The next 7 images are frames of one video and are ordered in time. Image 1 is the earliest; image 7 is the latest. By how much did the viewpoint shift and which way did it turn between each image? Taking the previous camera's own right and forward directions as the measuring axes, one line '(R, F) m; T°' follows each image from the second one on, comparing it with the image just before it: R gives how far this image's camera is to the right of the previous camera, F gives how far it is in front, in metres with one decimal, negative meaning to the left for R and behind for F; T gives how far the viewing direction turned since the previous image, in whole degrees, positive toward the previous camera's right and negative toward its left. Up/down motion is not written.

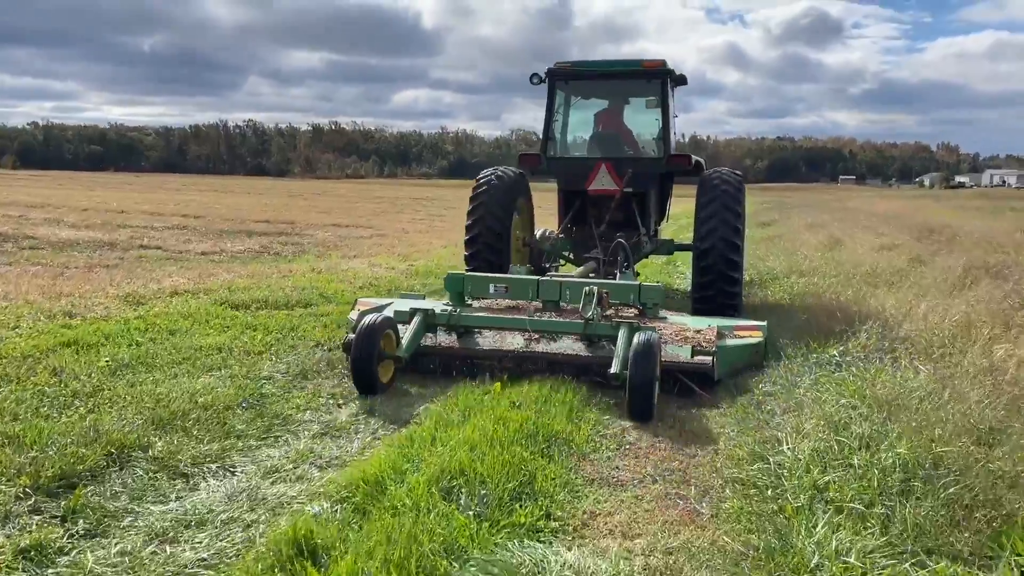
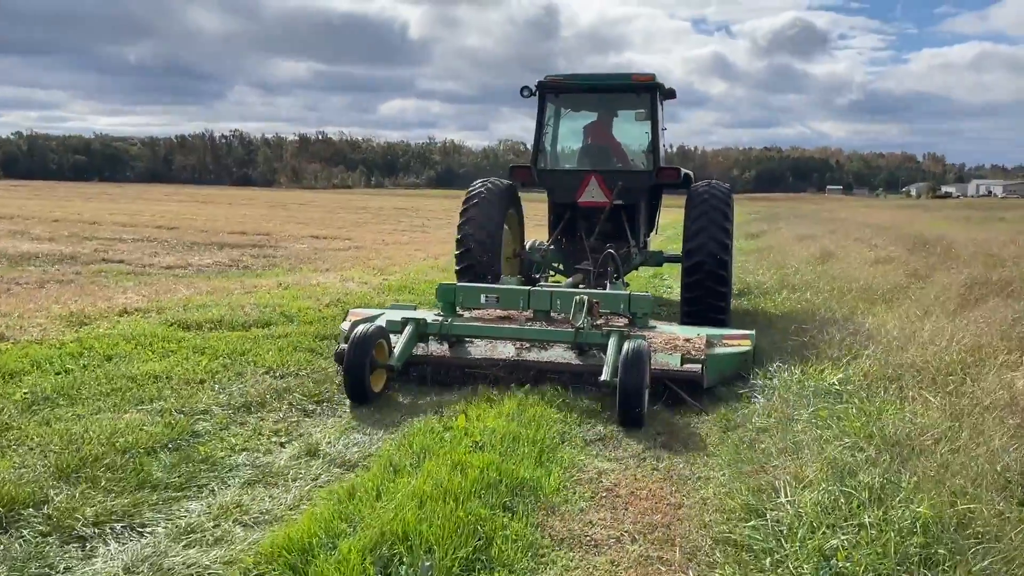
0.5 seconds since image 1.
(+0.1, +0.5) m; +1°
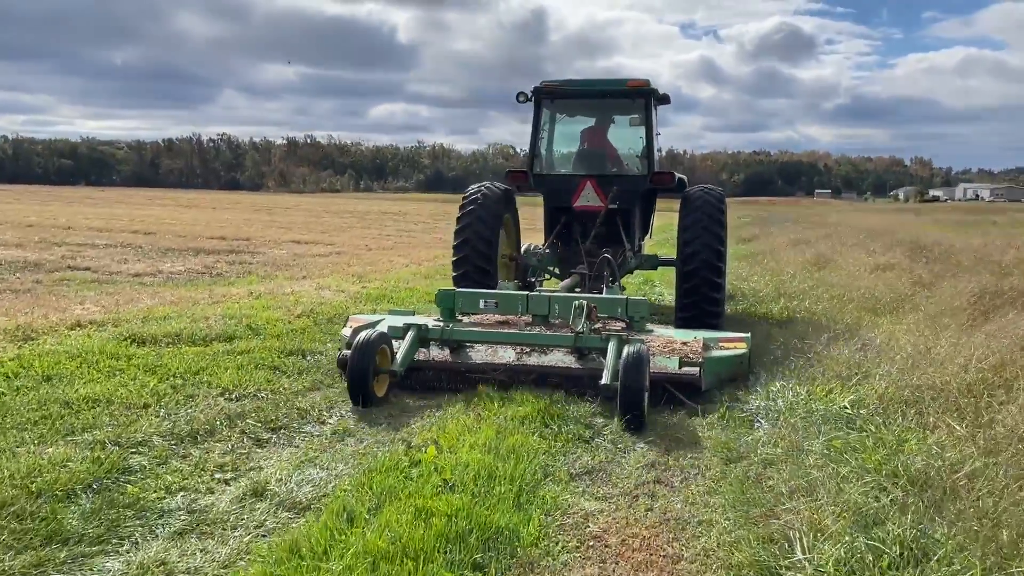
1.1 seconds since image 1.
(+0.1, +0.4) m; +1°
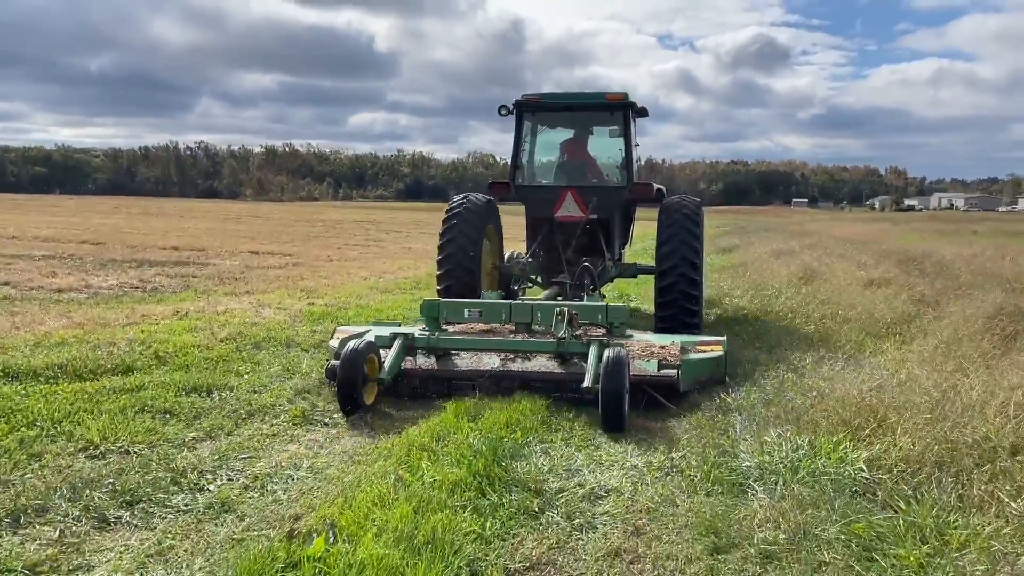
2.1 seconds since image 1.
(+0.2, +0.9) m; +1°
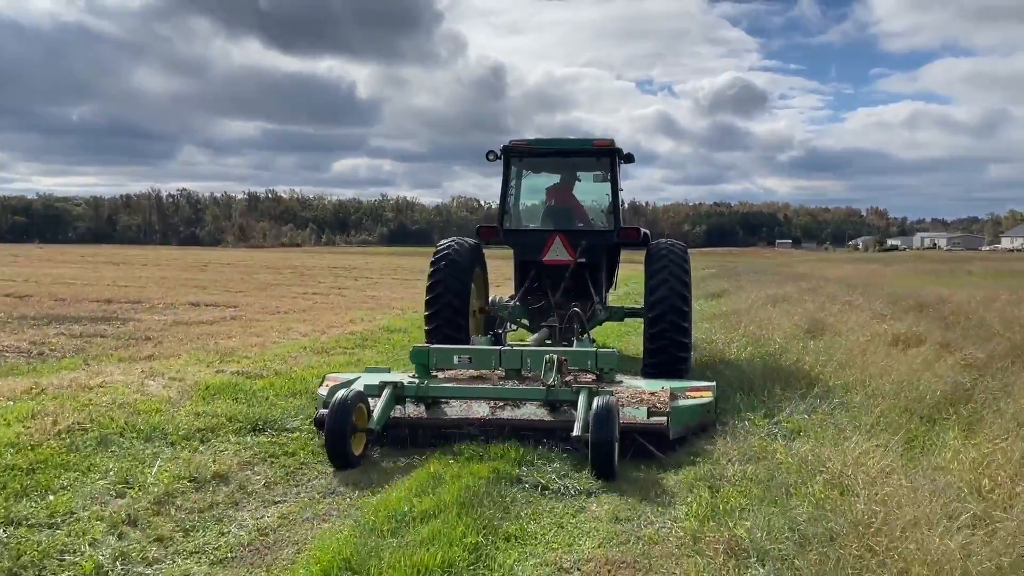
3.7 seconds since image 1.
(+0.3, +1.6) m; +1°
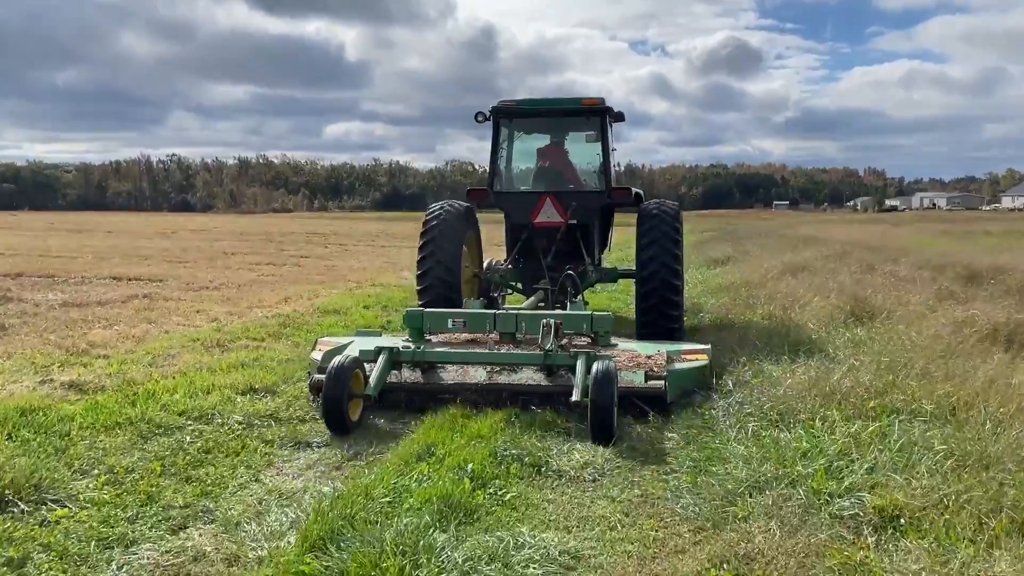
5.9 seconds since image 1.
(+0.4, +2.2) m; 0°
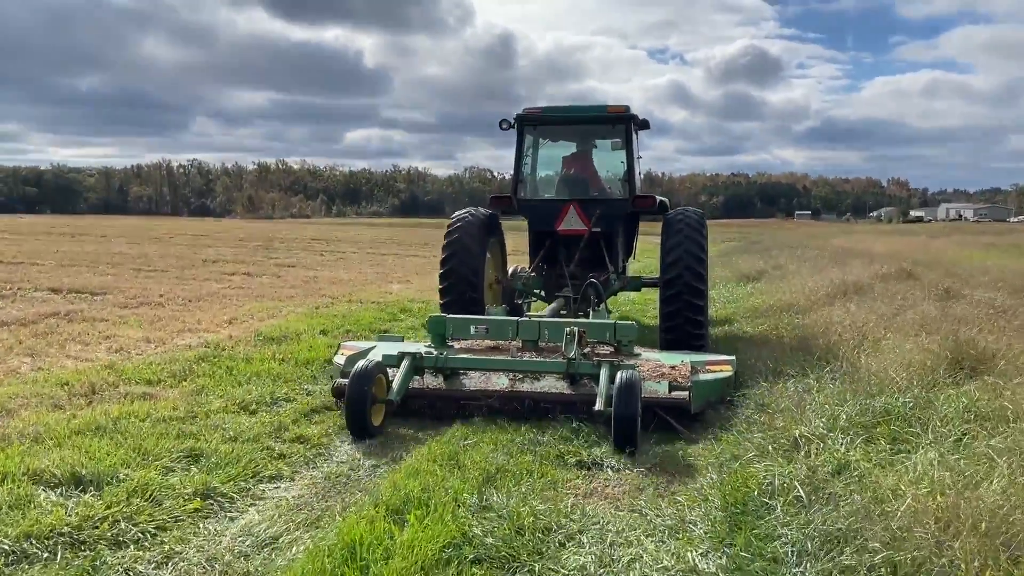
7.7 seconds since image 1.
(+0.3, +1.9) m; -1°
